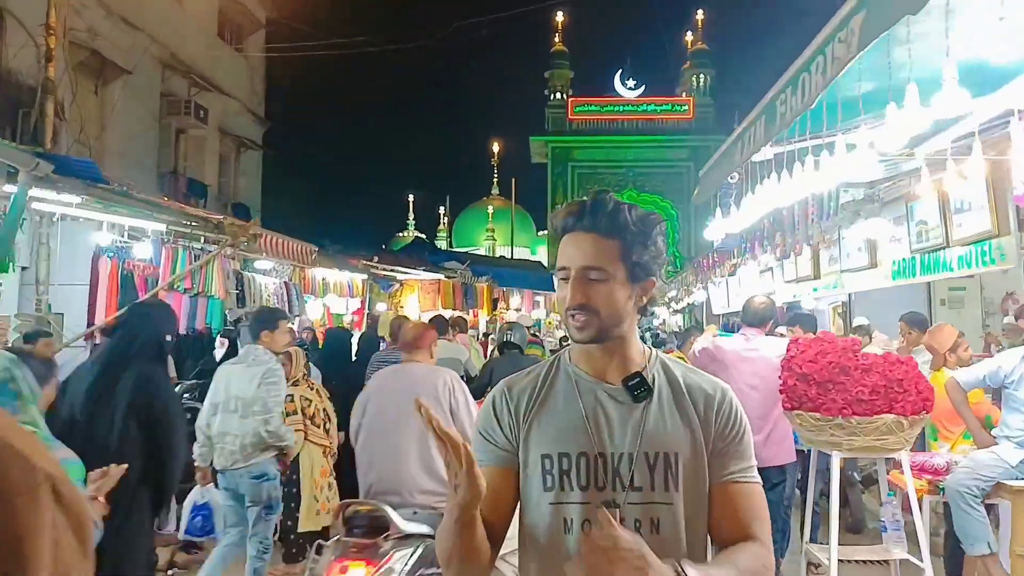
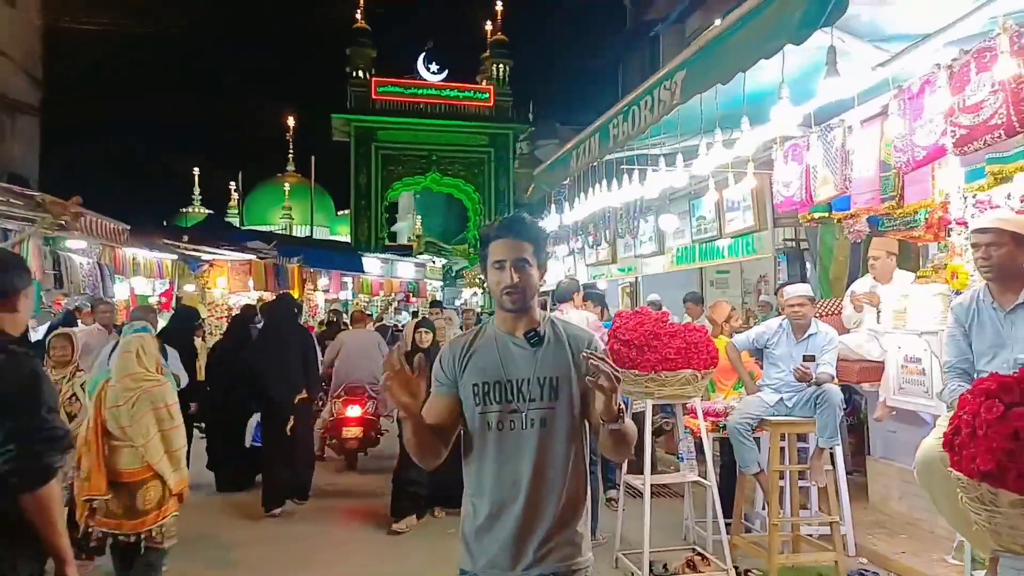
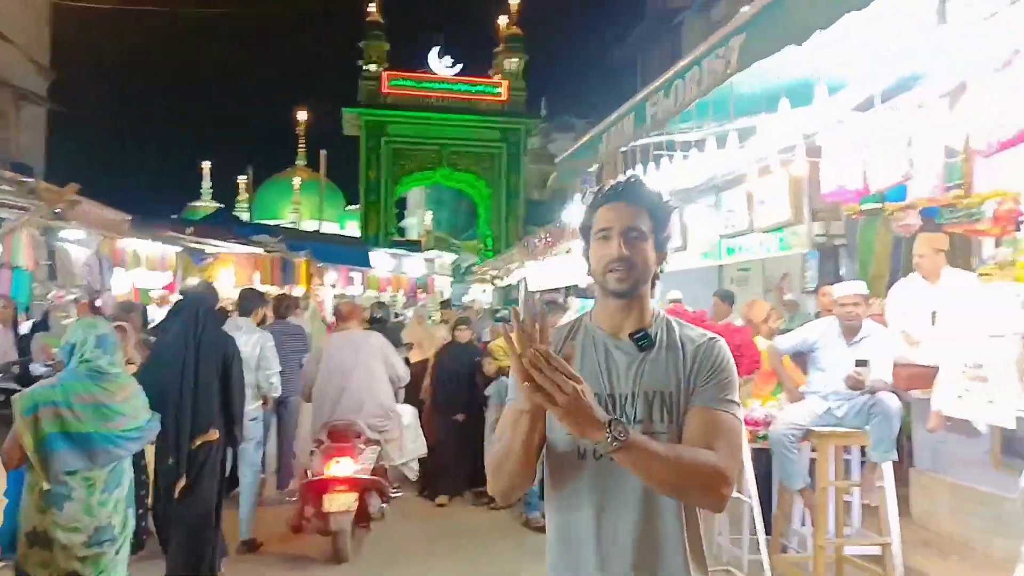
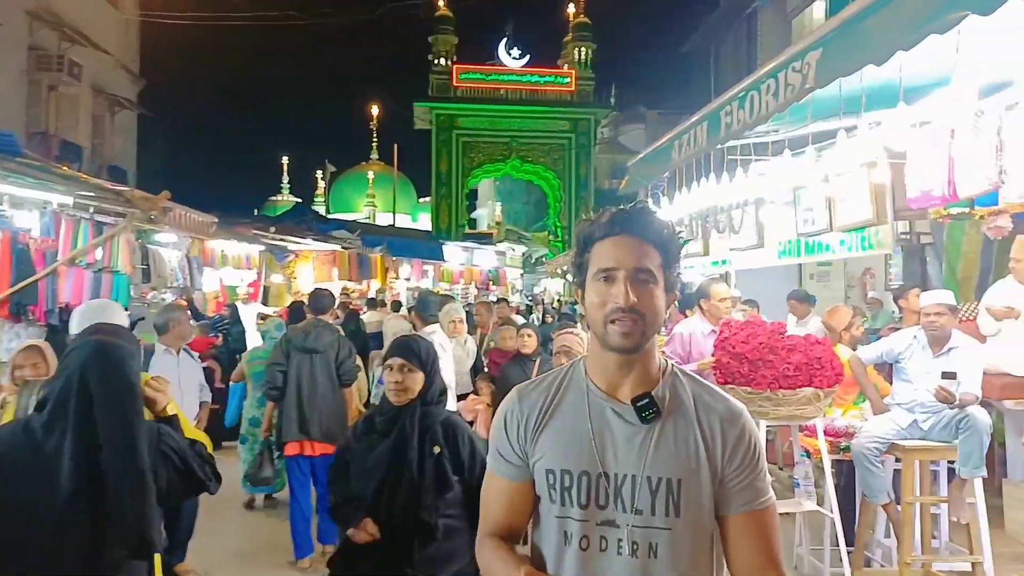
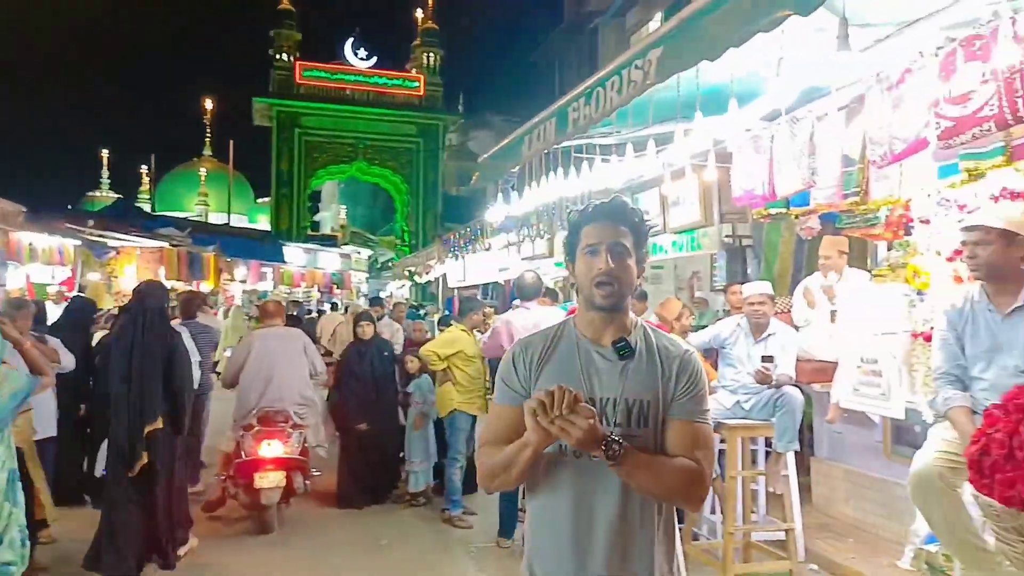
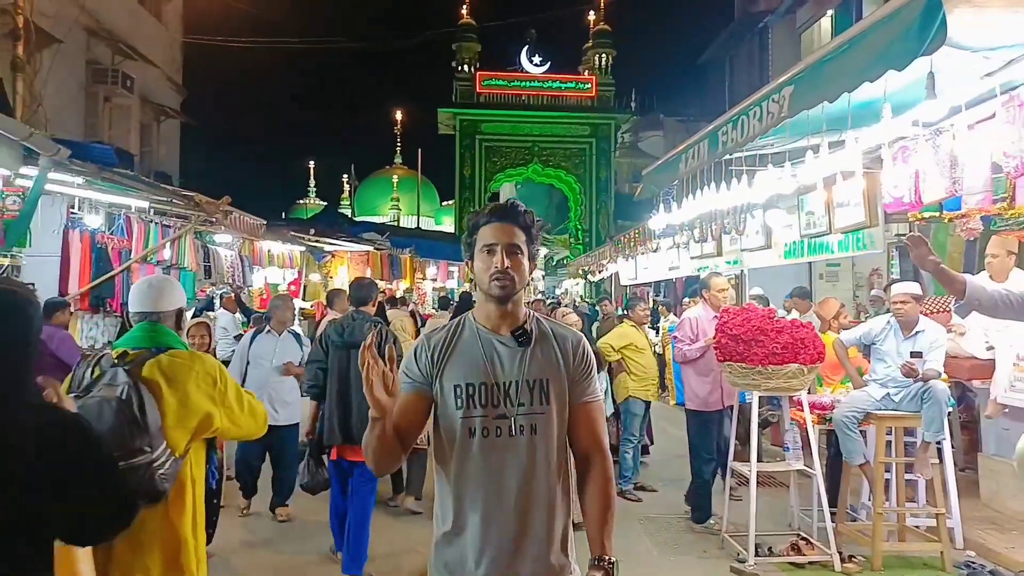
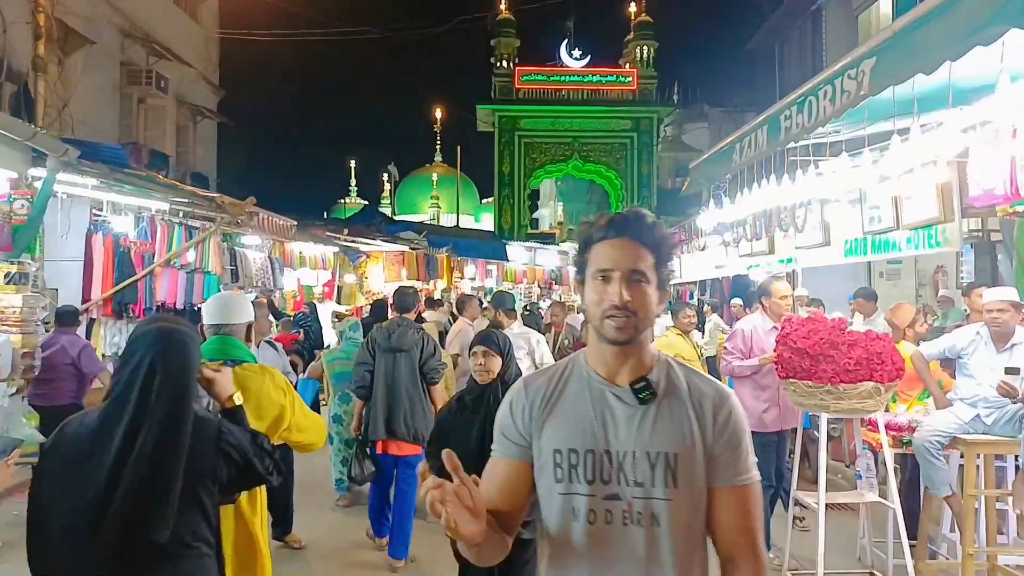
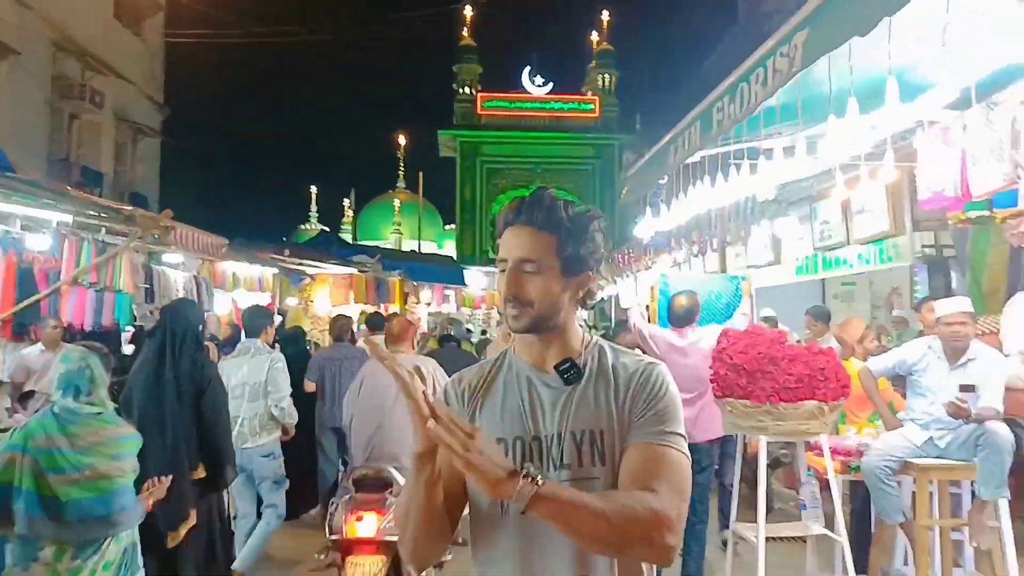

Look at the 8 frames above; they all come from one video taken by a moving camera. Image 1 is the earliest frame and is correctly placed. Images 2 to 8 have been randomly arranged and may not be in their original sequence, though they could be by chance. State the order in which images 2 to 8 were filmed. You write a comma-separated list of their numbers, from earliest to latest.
8, 3, 5, 2, 6, 7, 4
